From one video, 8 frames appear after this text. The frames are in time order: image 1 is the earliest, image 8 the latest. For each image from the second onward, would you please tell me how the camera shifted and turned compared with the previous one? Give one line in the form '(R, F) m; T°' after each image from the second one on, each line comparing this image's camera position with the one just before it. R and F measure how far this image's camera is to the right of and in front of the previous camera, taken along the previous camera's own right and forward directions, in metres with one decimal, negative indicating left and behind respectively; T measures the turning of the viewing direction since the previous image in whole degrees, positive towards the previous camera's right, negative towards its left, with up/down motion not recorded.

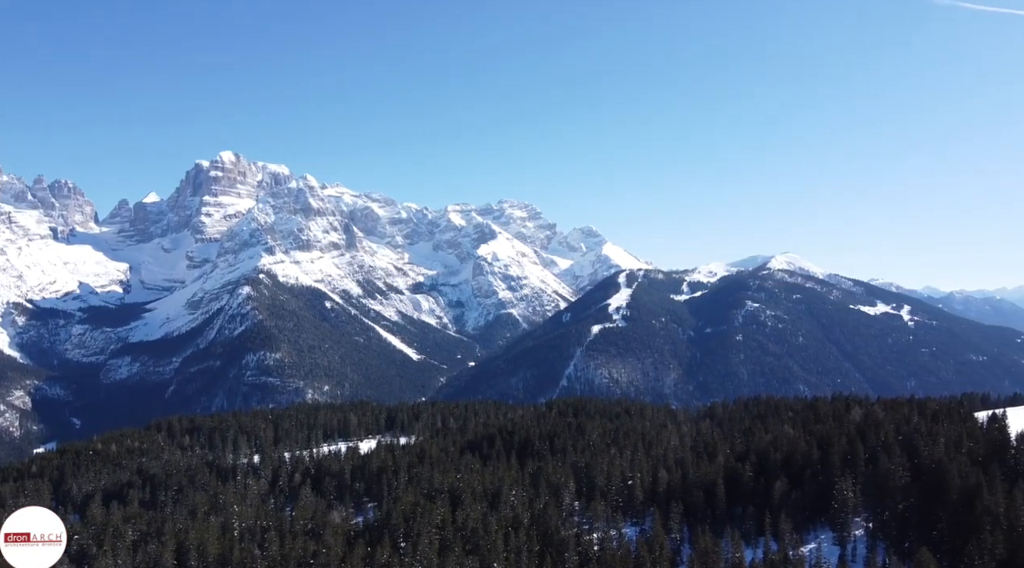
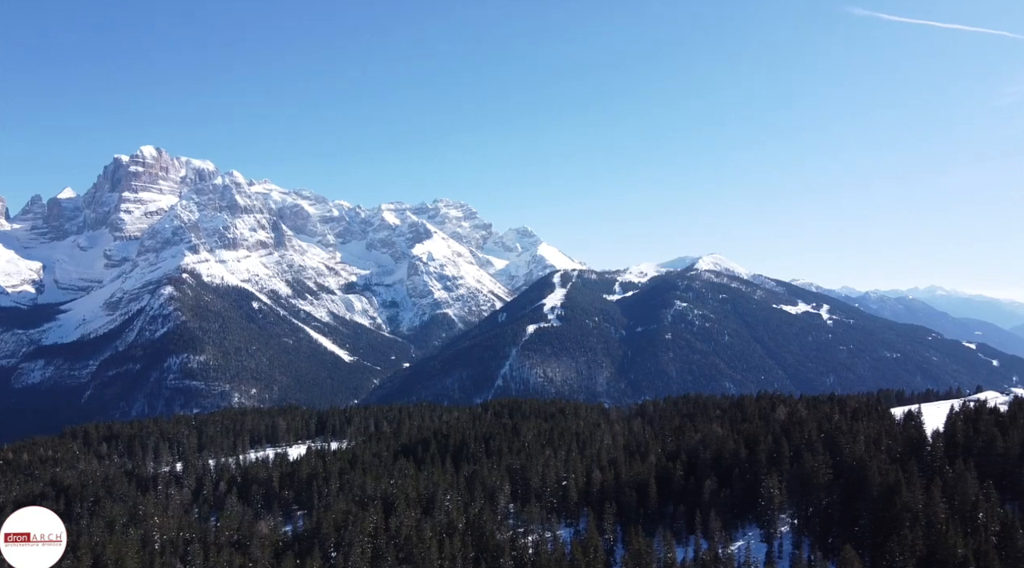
(-0.4, +1.3) m; +4°
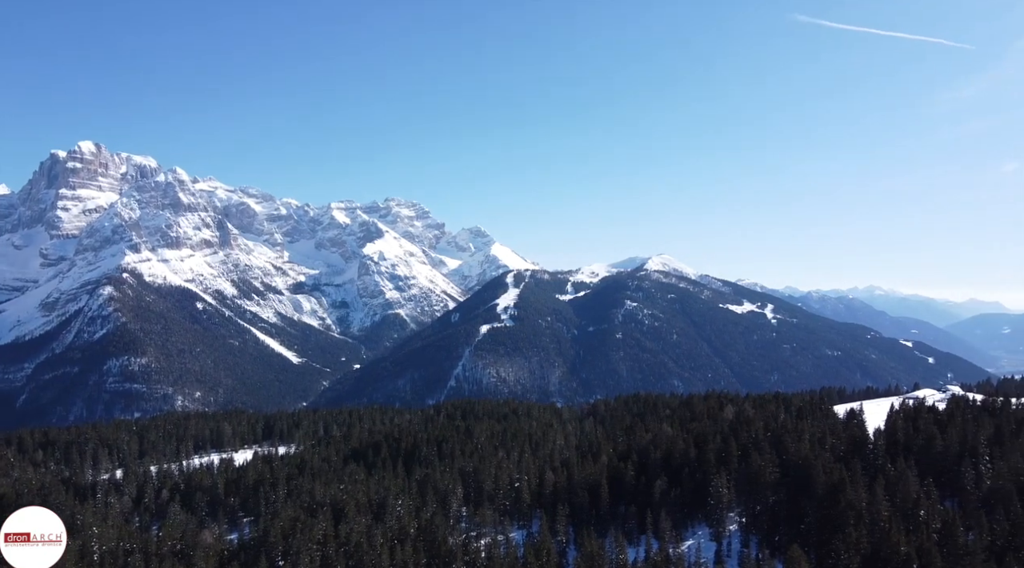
(-0.3, +1.0) m; +3°
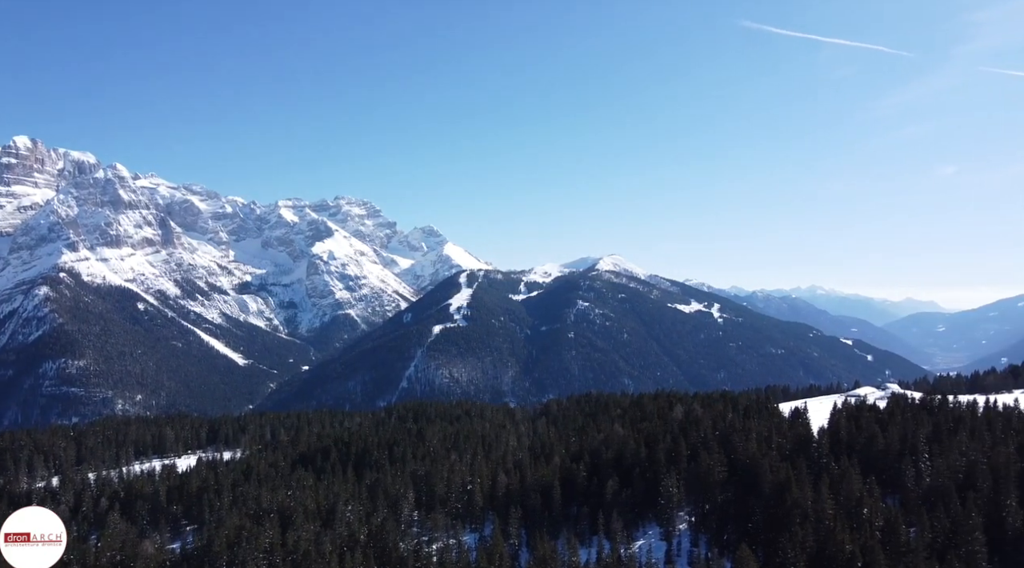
(-0.2, +1.1) m; +3°
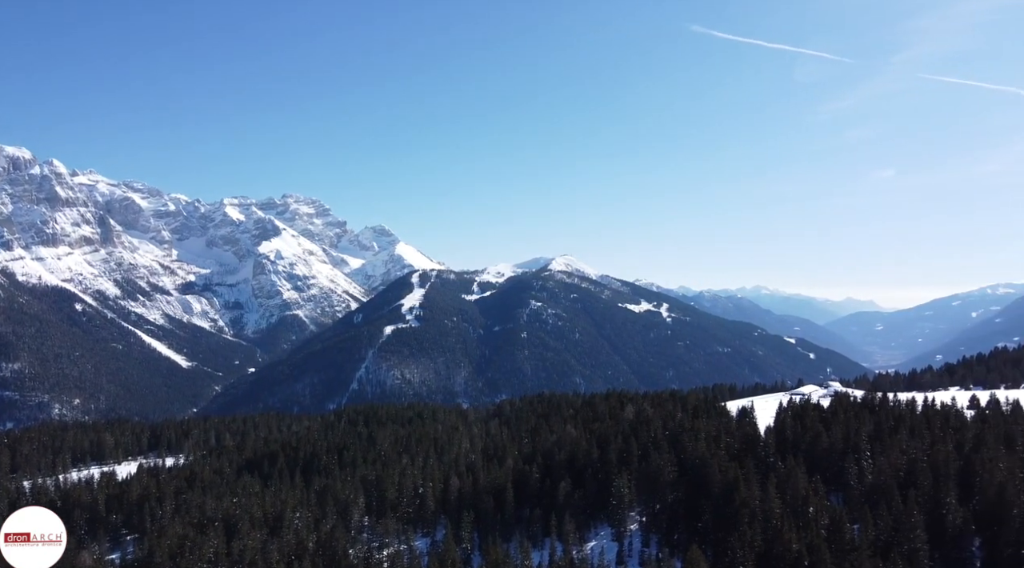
(-0.1, +1.1) m; +3°
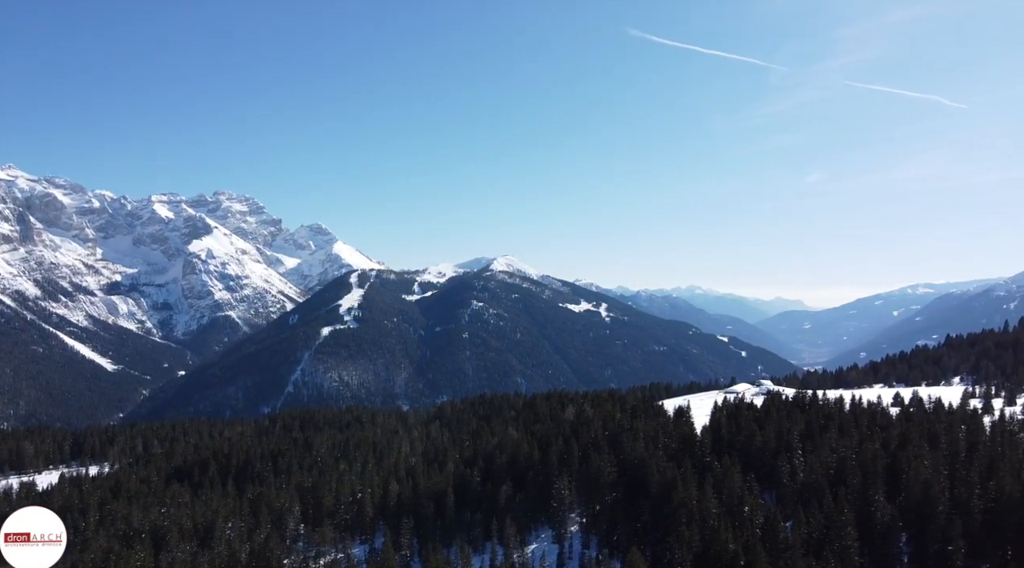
(-0.1, +1.3) m; +4°
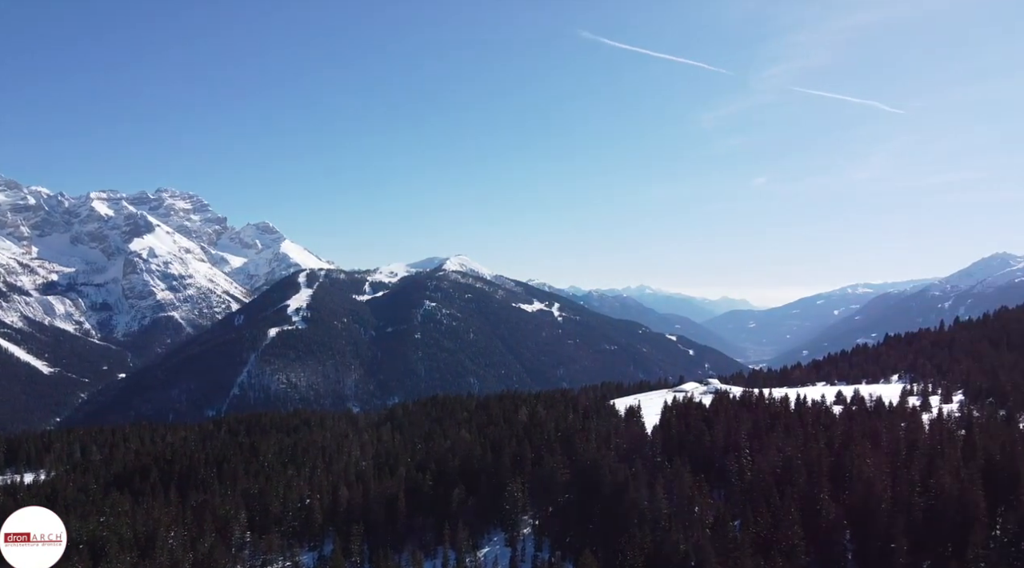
(-0.1, +1.1) m; +3°
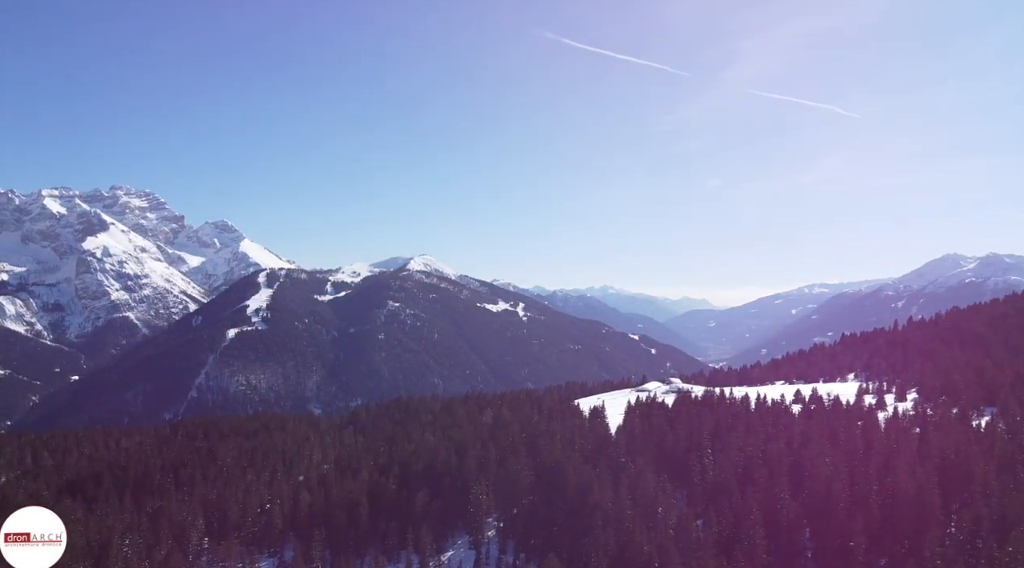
(-0.1, +0.8) m; +2°
